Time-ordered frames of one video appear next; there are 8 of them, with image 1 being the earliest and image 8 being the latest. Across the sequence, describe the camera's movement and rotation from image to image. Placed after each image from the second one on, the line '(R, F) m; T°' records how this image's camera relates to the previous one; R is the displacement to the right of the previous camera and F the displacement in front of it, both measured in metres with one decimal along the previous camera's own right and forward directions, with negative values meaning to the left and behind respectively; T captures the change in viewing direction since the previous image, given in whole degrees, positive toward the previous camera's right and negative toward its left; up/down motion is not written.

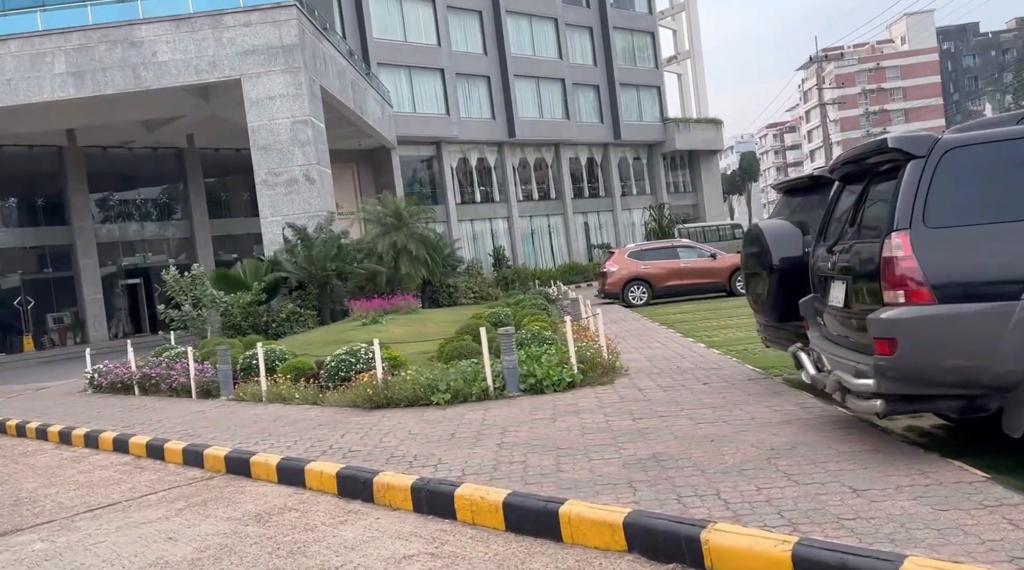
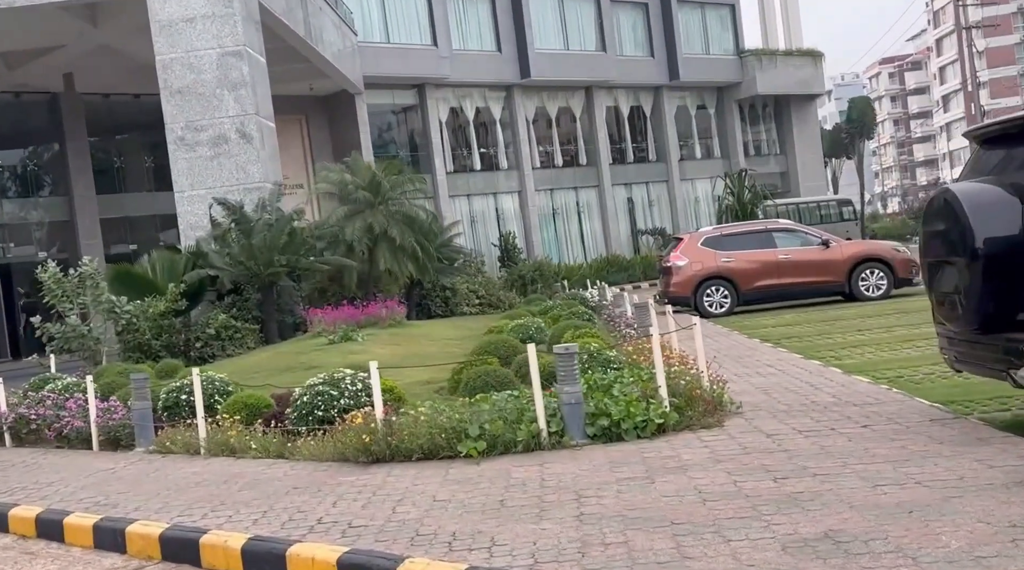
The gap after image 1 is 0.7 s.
(-0.8, +3.3) m; +2°
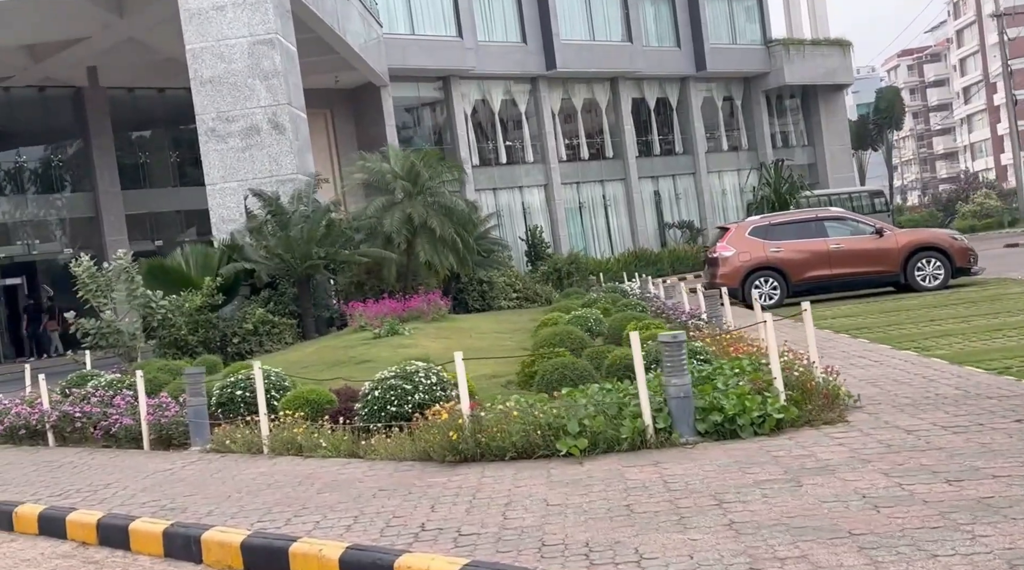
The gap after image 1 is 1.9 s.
(-0.7, +0.8) m; 0°
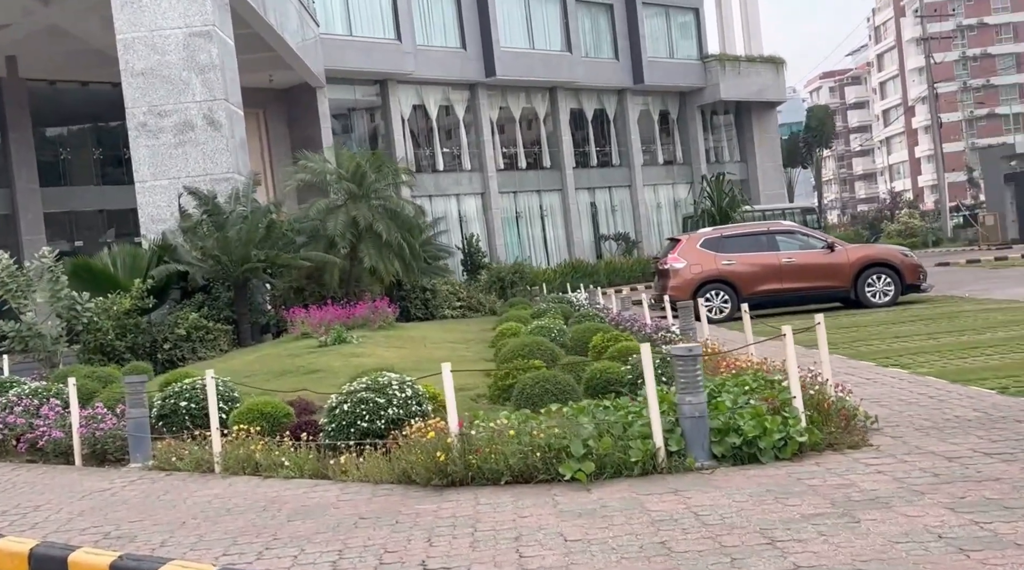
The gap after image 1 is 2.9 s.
(-0.5, +1.0) m; +4°
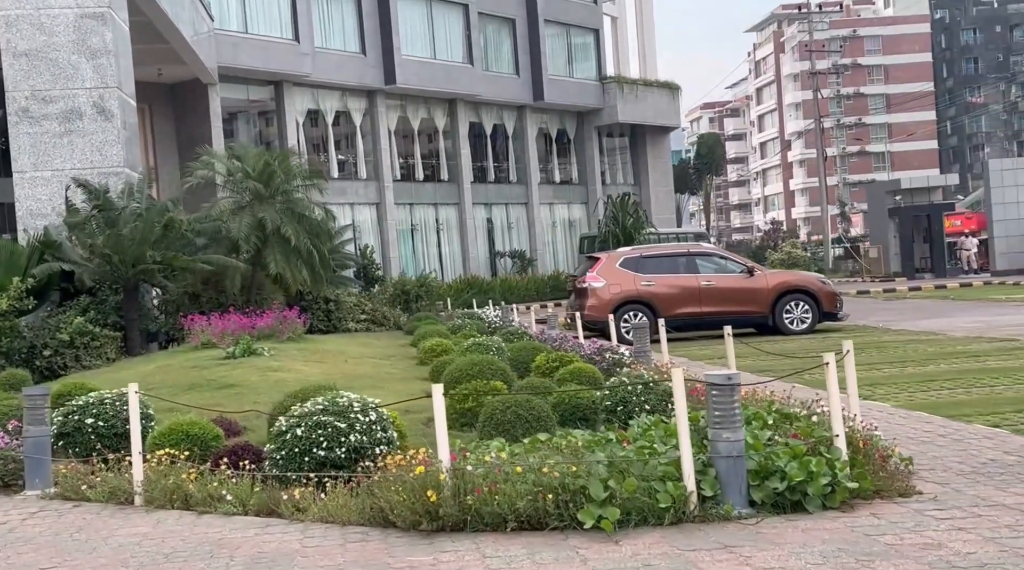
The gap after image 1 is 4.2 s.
(-0.8, +1.3) m; +6°
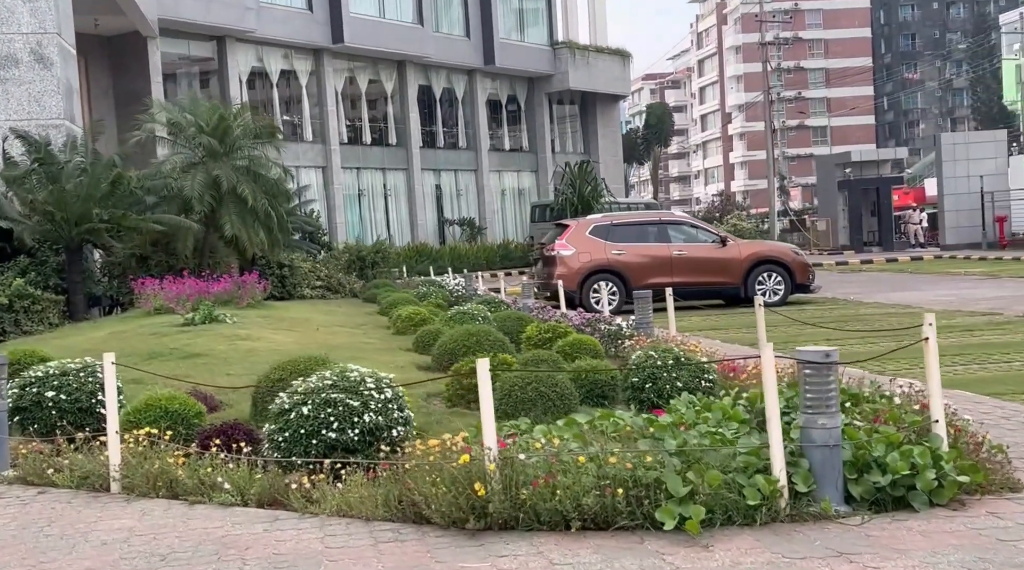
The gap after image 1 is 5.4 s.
(-0.6, +1.1) m; +3°
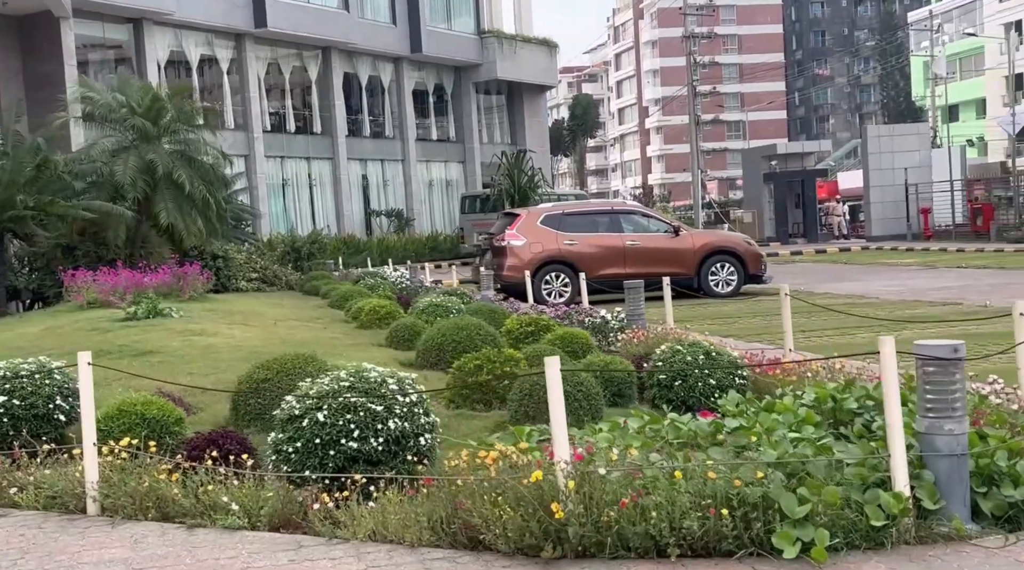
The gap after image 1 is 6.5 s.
(-0.7, +1.0) m; +4°
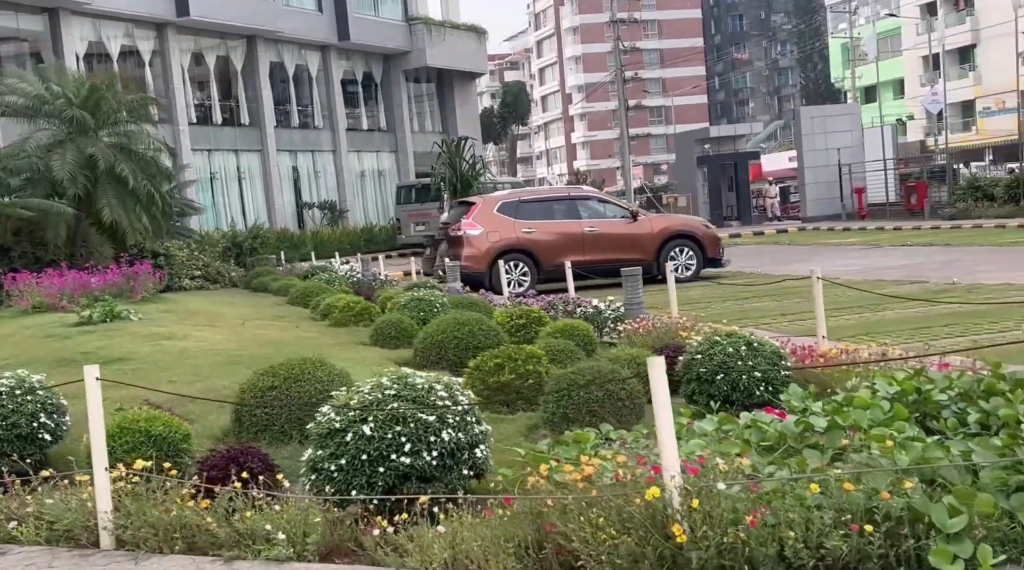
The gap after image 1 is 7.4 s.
(-0.6, +0.7) m; +4°
